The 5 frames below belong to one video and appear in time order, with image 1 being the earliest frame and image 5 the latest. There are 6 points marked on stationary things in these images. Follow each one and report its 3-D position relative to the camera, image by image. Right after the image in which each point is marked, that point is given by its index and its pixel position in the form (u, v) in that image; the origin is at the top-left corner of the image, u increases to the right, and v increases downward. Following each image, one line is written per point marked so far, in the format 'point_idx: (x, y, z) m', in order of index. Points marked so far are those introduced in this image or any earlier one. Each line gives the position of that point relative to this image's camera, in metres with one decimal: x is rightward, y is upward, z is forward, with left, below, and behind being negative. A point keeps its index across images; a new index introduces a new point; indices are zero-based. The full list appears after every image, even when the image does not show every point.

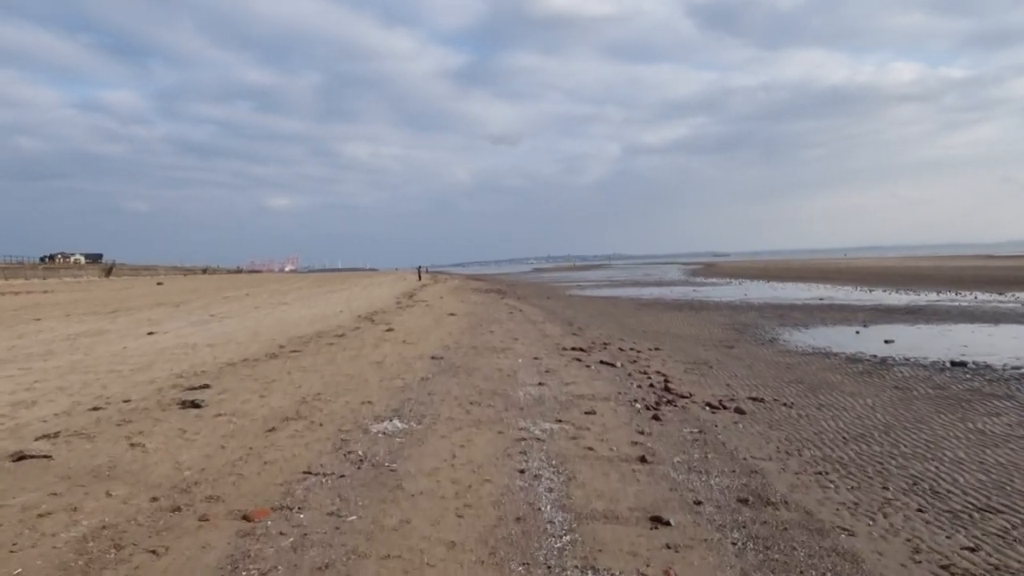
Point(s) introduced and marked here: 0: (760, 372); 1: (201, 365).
0: (+4.2, -1.4, +12.4) m
1: (-4.9, -1.2, +11.6) m
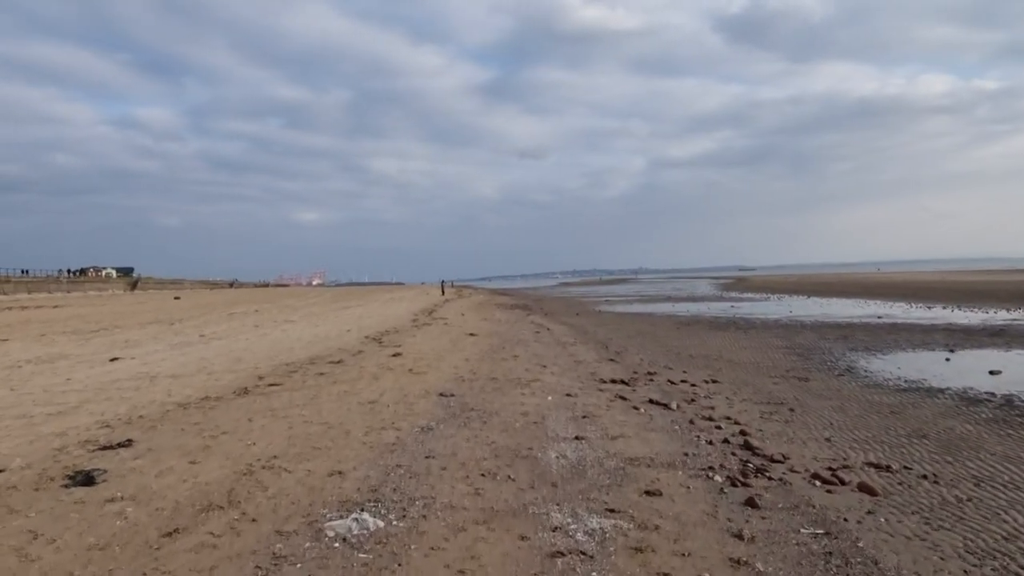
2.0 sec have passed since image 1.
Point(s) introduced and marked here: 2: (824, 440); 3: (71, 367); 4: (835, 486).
0: (+4.5, -1.7, +9.6) m
1: (-4.6, -1.5, +9.2) m
2: (+3.5, -1.7, +8.3) m
3: (-7.6, -1.4, +12.8) m
4: (+2.8, -1.7, +6.4) m
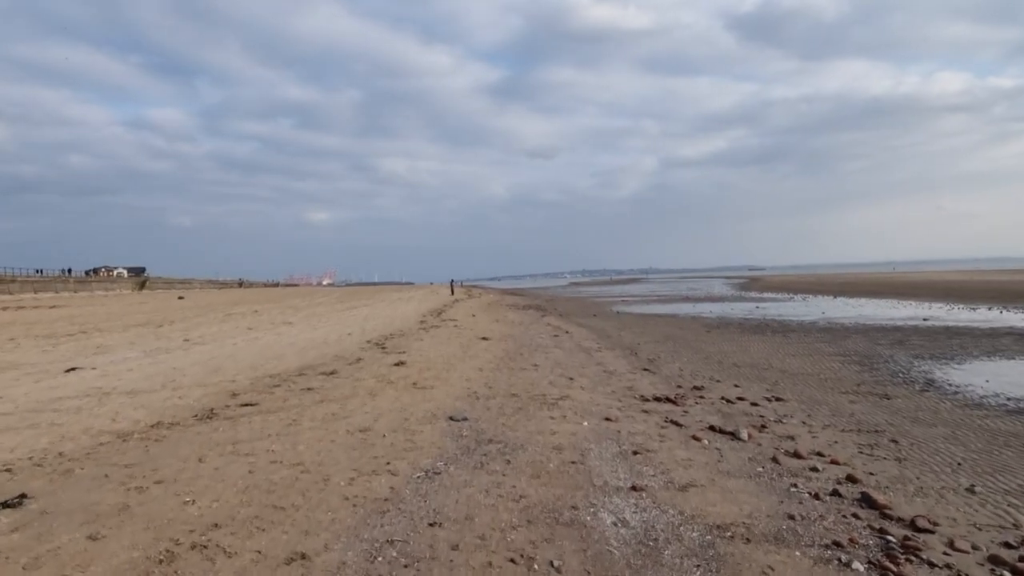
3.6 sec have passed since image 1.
0: (+4.8, -1.7, +7.4) m
1: (-4.3, -1.5, +7.2) m
2: (+3.8, -1.7, +6.2) m
3: (-7.3, -1.3, +10.8) m
4: (+3.1, -1.7, +4.3) m
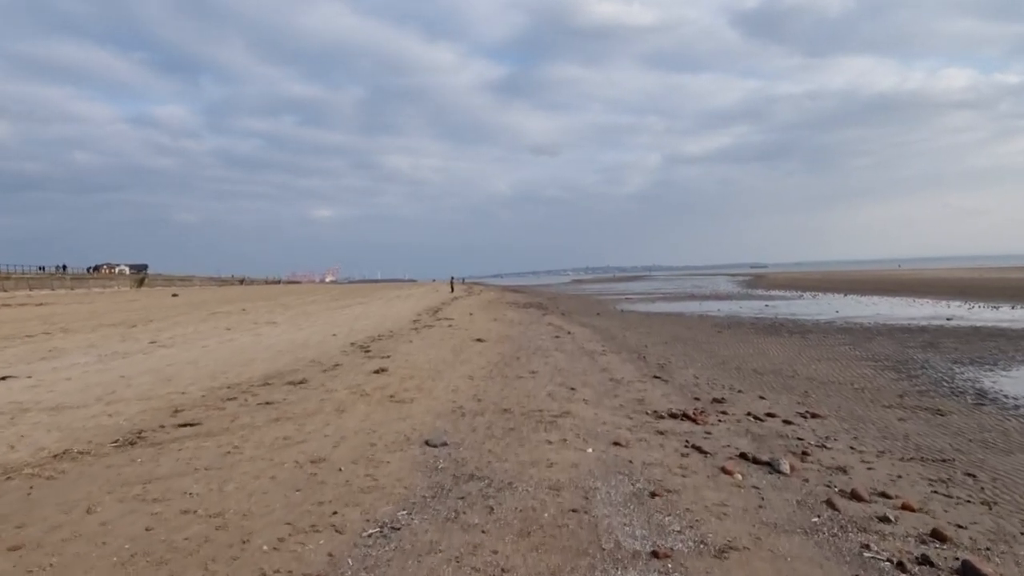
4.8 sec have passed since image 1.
0: (+4.7, -1.7, +5.9) m
1: (-4.4, -1.5, +5.7) m
2: (+3.7, -1.7, +4.6) m
3: (-7.4, -1.3, +9.4) m
4: (+2.9, -1.7, +2.8) m
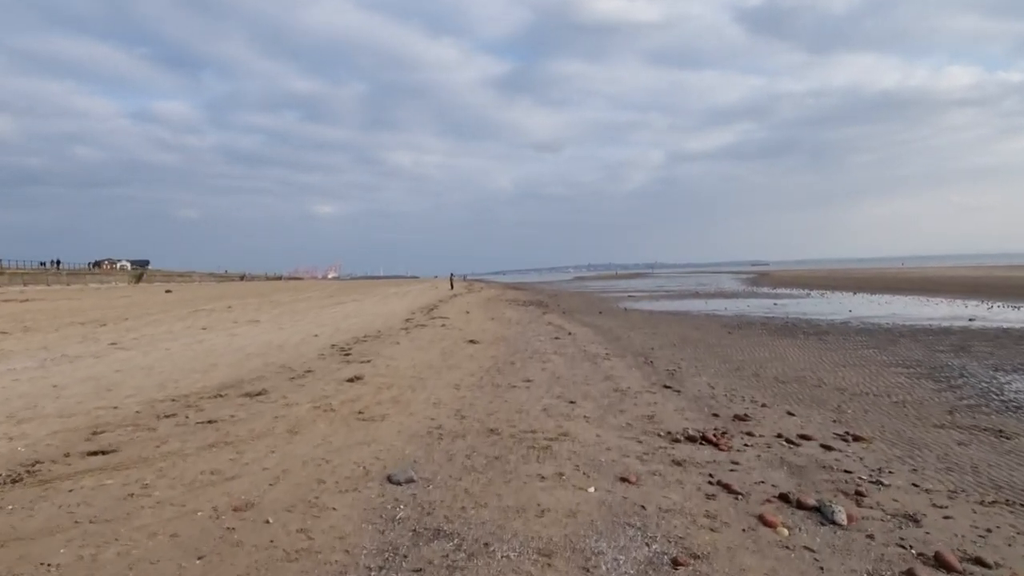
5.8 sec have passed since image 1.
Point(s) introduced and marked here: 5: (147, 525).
0: (+4.6, -1.7, +4.5) m
1: (-4.5, -1.4, +4.3) m
2: (+3.5, -1.7, +3.2) m
3: (-7.5, -1.3, +8.0) m
4: (+2.8, -1.7, +1.4) m
5: (-2.3, -1.5, +4.7) m
